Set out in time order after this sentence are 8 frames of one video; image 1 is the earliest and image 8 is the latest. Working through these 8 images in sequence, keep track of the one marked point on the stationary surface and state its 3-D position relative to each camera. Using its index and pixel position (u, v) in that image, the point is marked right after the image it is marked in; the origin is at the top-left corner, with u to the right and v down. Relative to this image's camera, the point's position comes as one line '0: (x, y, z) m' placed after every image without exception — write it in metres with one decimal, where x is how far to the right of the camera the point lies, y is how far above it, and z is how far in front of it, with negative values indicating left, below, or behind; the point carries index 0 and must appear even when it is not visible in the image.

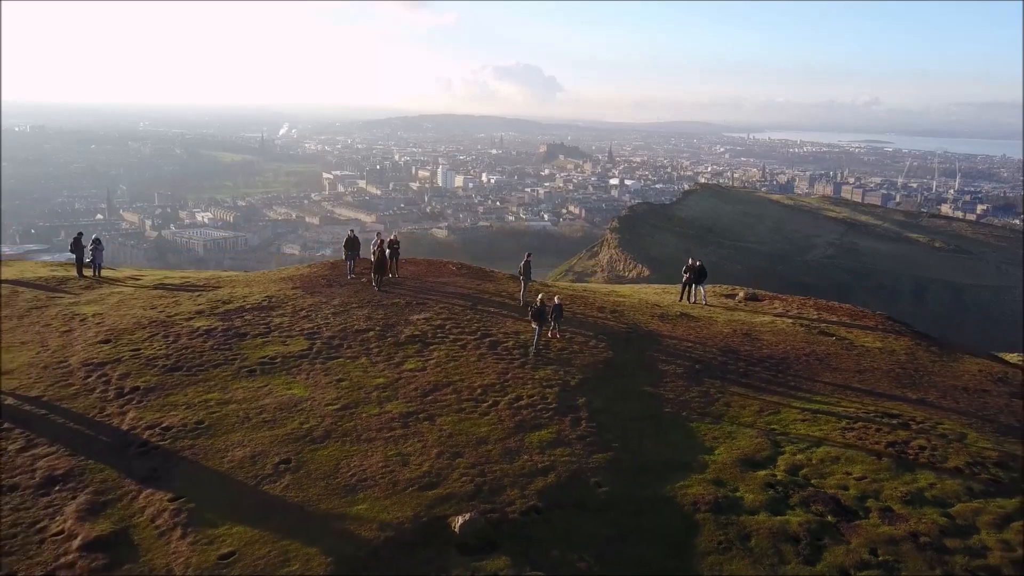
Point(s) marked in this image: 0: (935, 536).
0: (+4.2, -2.6, +6.6) m
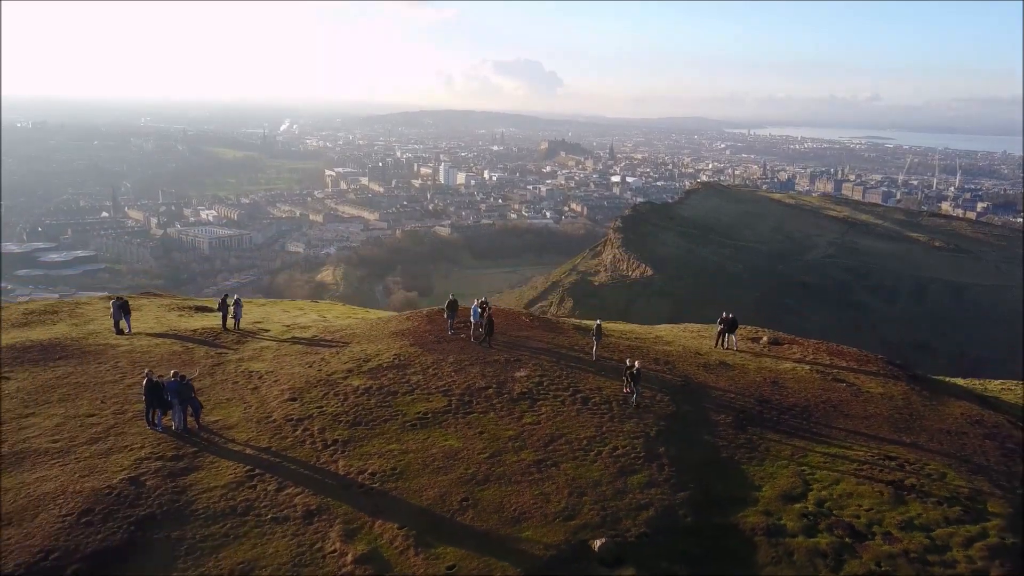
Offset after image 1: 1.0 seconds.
0: (+4.8, -3.1, +7.6) m
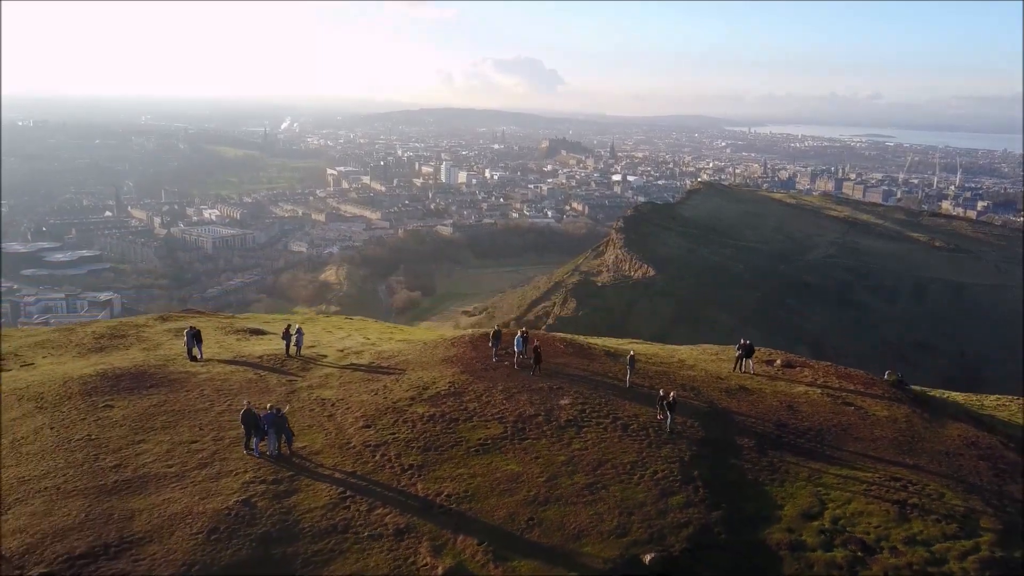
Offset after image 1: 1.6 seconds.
0: (+5.2, -3.3, +8.2) m
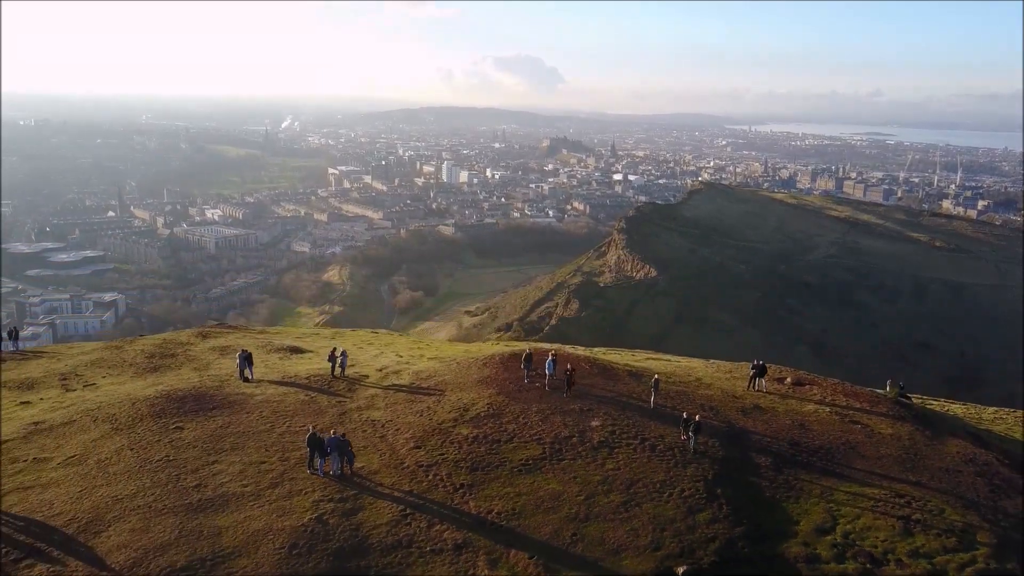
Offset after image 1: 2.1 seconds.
0: (+5.5, -3.6, +8.6) m
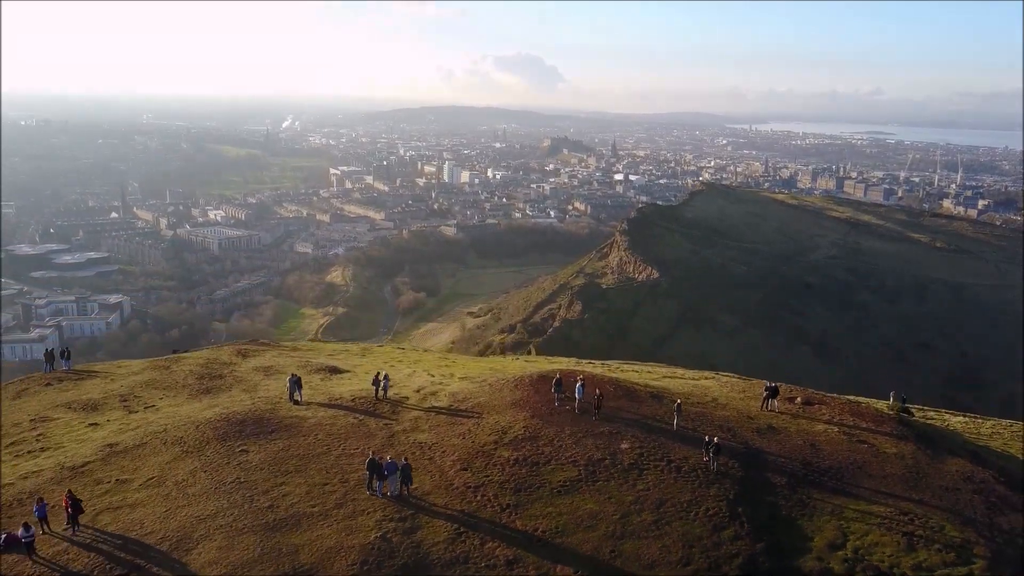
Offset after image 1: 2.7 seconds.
0: (+5.8, -3.9, +9.1) m
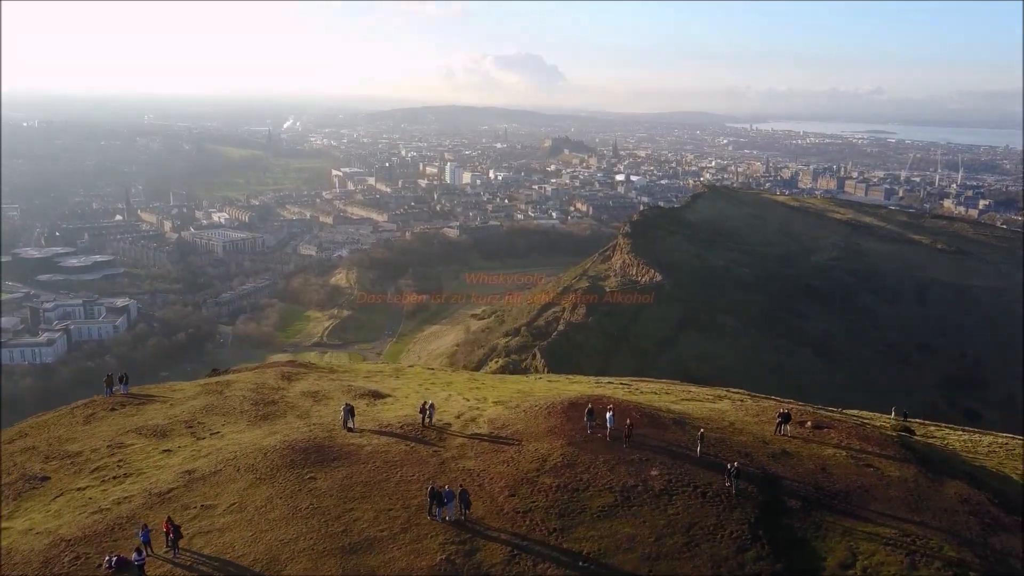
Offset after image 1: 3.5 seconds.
0: (+6.2, -4.3, +9.8) m
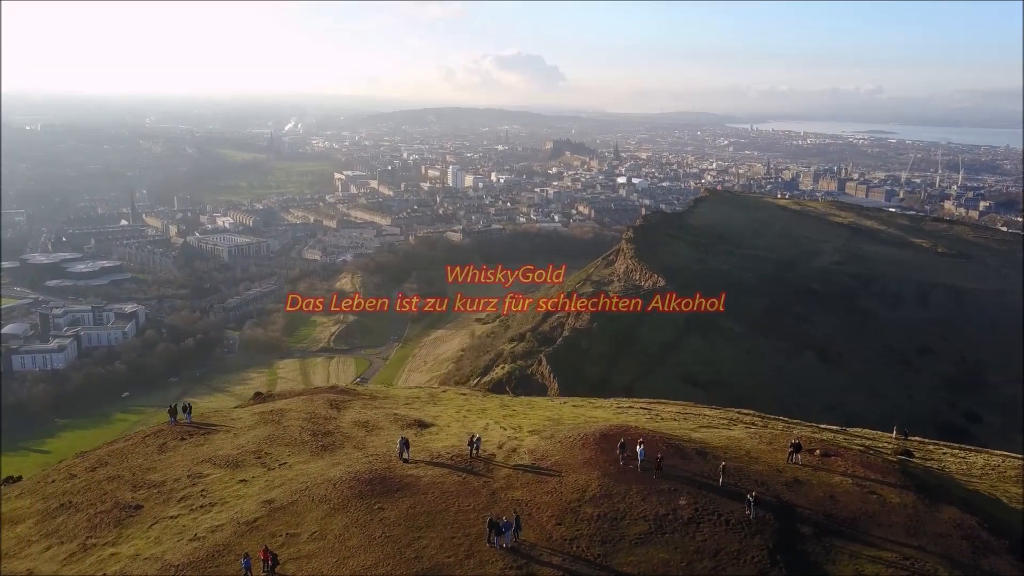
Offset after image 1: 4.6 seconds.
0: (+6.7, -4.9, +10.6) m
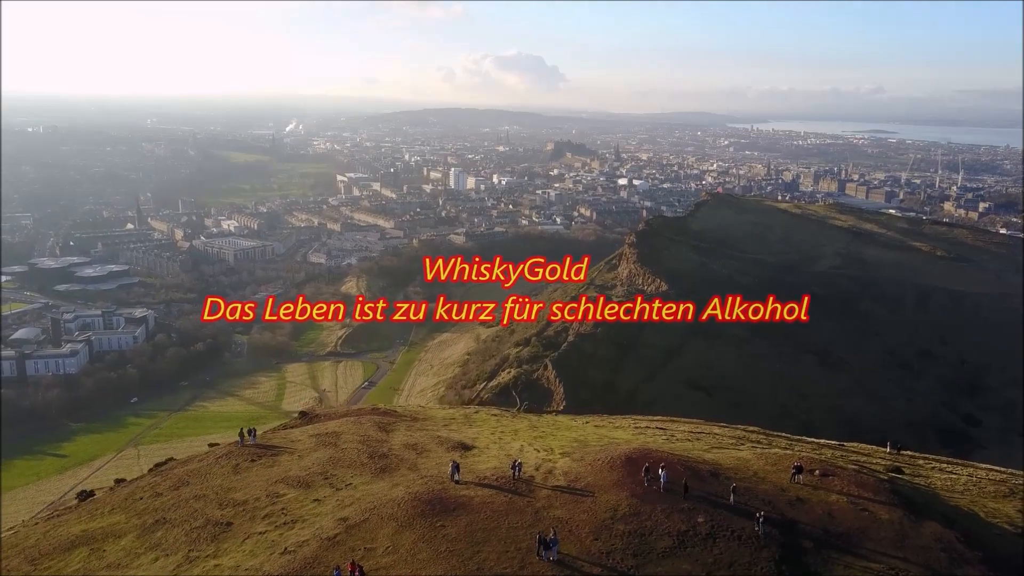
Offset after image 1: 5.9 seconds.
0: (+7.3, -5.5, +11.9) m
